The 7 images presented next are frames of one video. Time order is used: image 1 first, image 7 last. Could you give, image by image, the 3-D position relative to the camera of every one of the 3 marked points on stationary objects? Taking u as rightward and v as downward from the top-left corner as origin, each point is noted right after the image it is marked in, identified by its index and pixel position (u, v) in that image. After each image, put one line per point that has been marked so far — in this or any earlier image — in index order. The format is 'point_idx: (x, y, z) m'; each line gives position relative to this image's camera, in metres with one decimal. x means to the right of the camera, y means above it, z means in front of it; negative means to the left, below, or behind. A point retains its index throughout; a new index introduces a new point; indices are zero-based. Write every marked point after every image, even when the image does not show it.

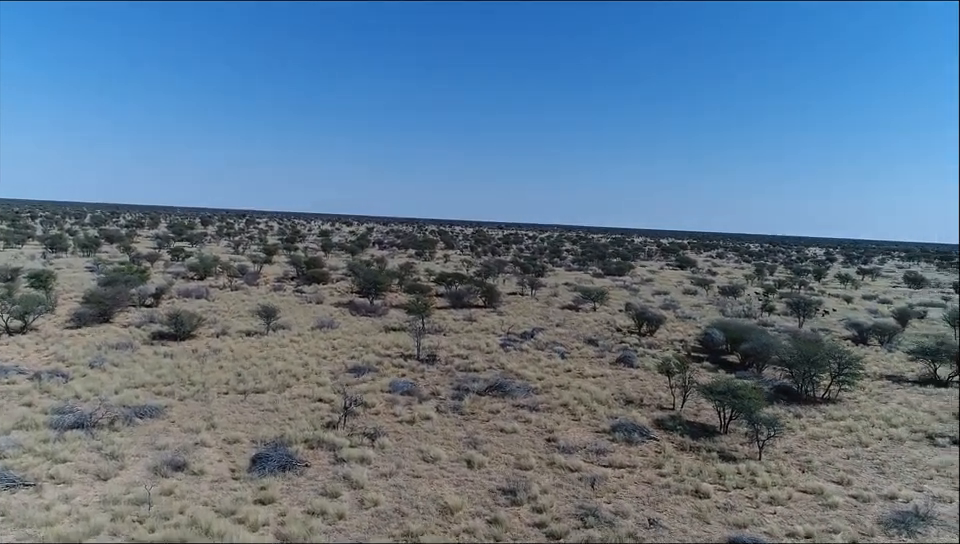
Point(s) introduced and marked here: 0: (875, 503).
0: (+7.5, -4.3, +12.7) m
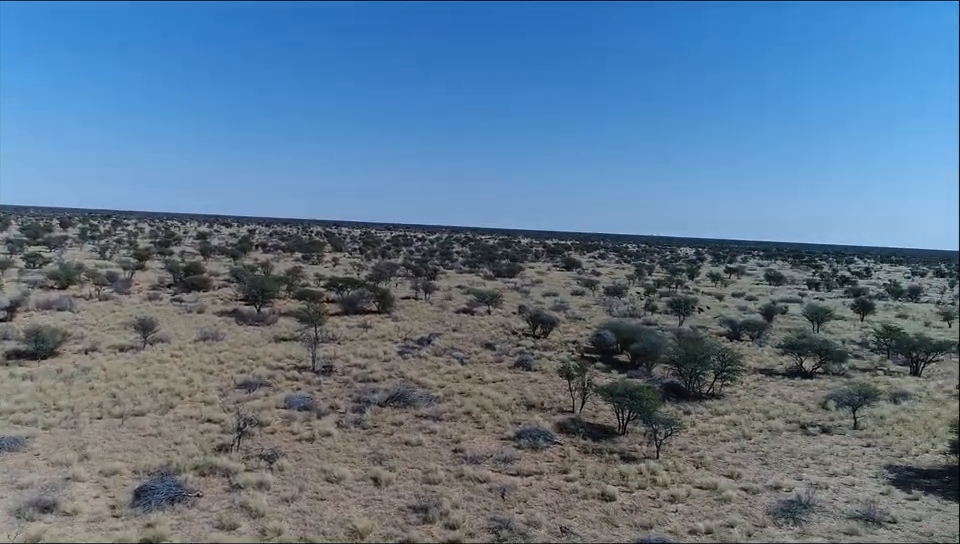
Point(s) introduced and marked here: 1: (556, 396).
0: (+5.7, -4.4, +13.5) m
1: (+2.2, -3.7, +19.7) m
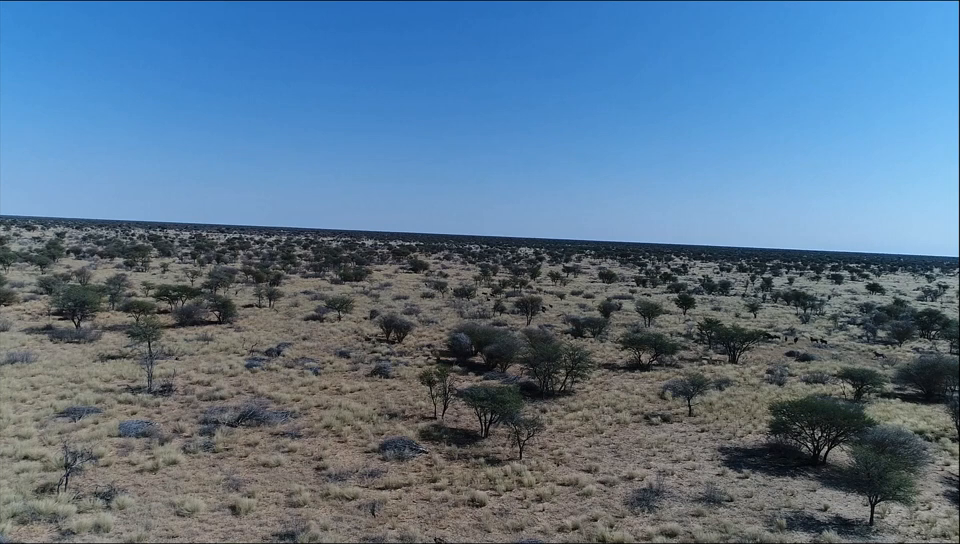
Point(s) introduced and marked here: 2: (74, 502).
0: (+3.0, -4.5, +14.3) m
1: (-1.9, -3.8, +19.5) m
2: (-7.1, -4.0, +11.6) m
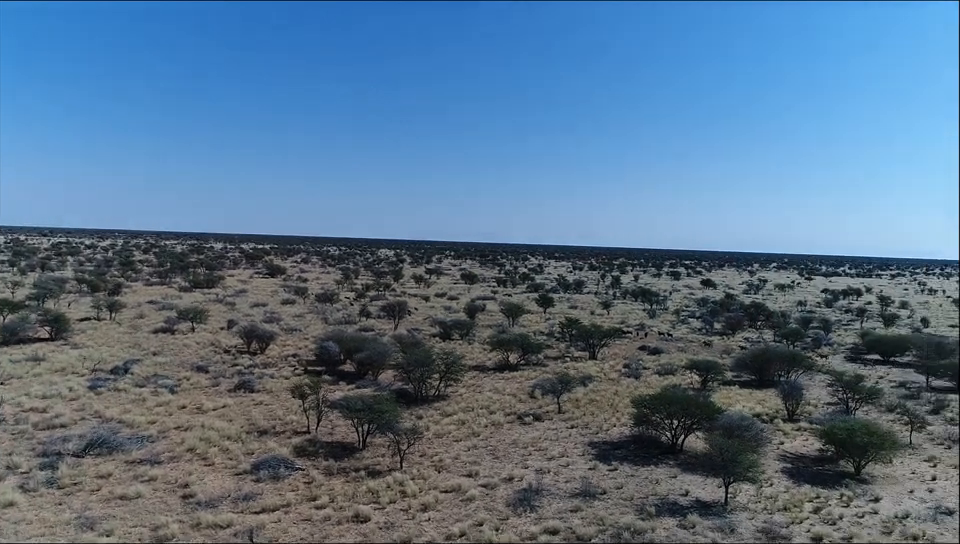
0: (+0.5, -4.7, +14.6) m
1: (-5.4, -4.1, +18.7) m
2: (-8.8, -4.3, +9.9) m
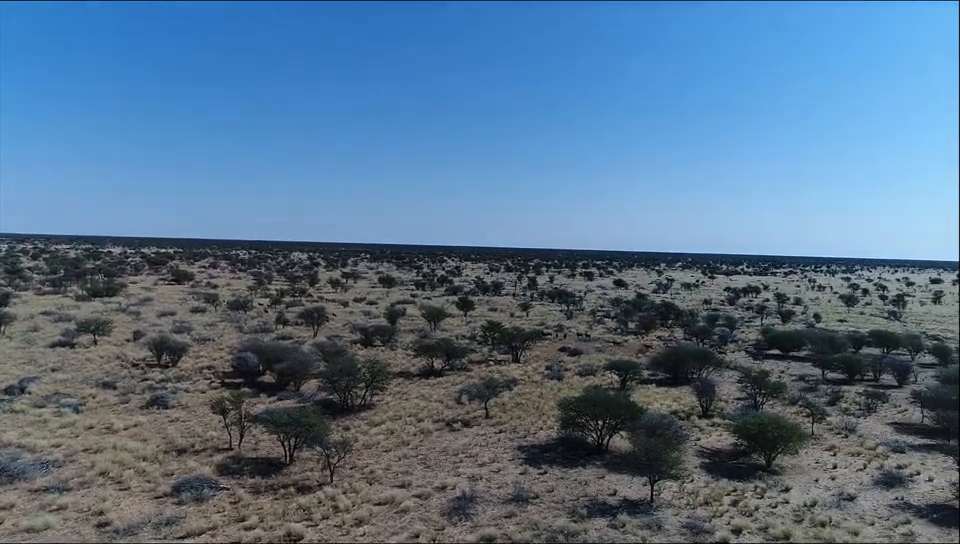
0: (-1.0, -4.9, +14.6) m
1: (-7.3, -4.4, +17.9) m
2: (-9.6, -4.6, +8.8) m
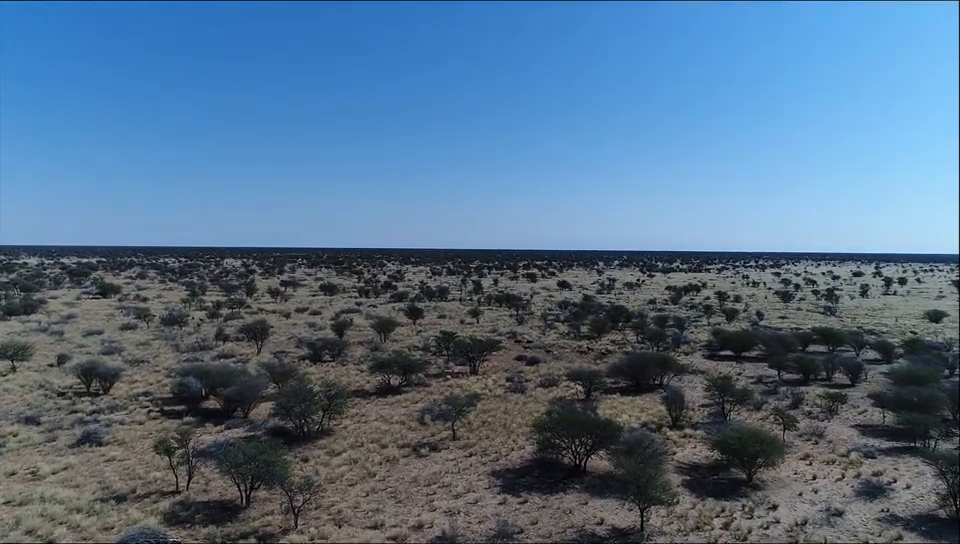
0: (-1.4, -5.3, +13.5) m
1: (-8.0, -4.9, +16.2) m
2: (-9.4, -5.2, +6.9) m
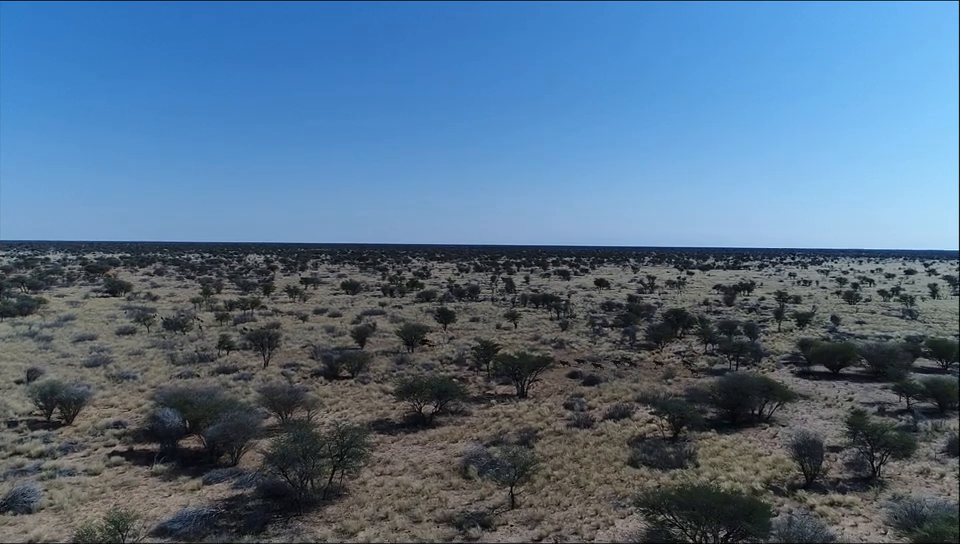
0: (-0.1, -5.4, +8.0) m
1: (-6.6, -5.0, +10.9) m
2: (-8.4, -5.3, +1.7) m
